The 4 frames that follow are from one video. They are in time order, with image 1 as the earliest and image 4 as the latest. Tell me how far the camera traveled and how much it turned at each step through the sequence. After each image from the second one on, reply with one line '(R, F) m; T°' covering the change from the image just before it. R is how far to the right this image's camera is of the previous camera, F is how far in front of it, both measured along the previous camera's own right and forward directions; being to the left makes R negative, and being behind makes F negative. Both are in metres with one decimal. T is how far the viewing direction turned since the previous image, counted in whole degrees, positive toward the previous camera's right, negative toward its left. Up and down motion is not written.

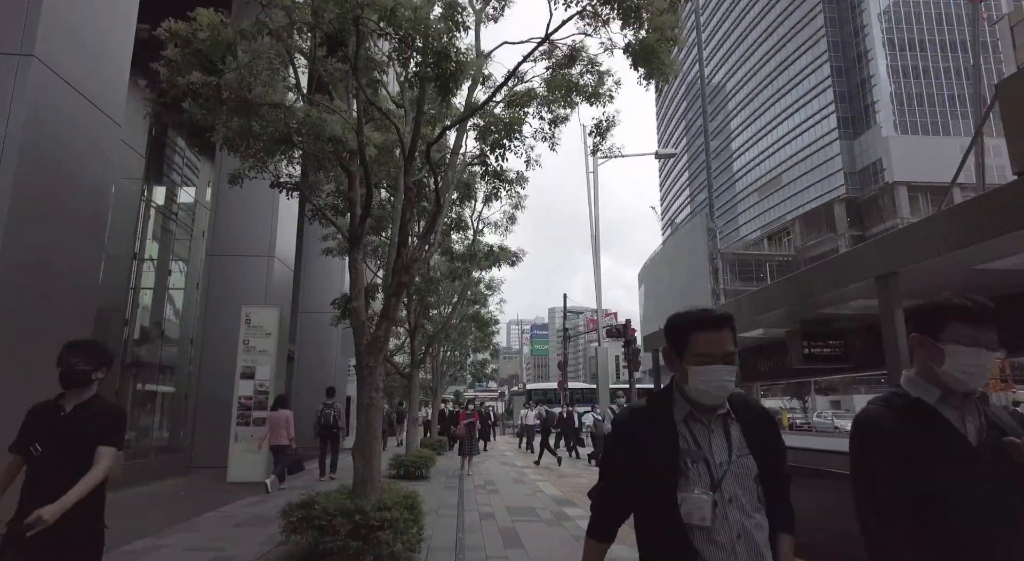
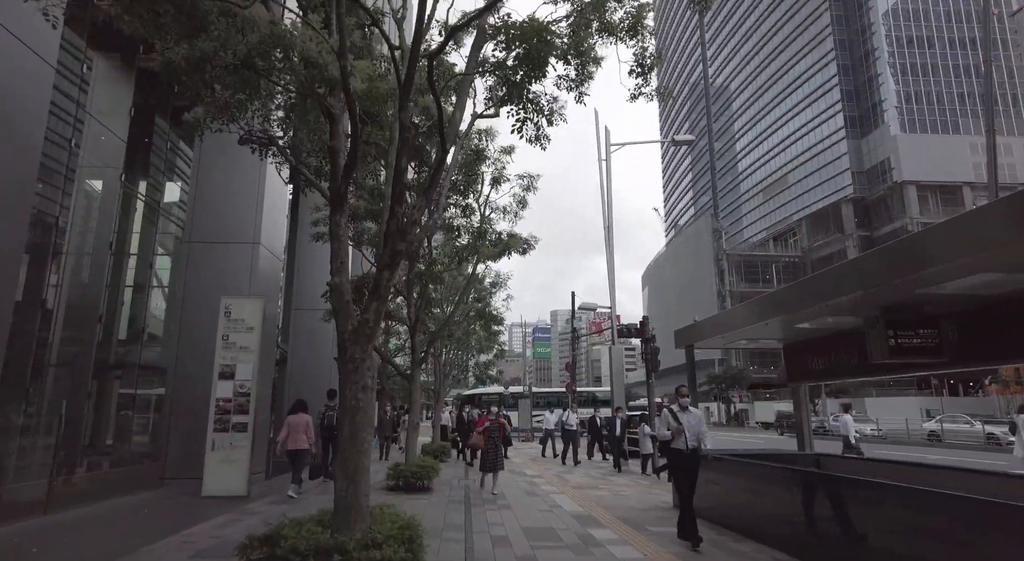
(-0.2, +1.2) m; 0°
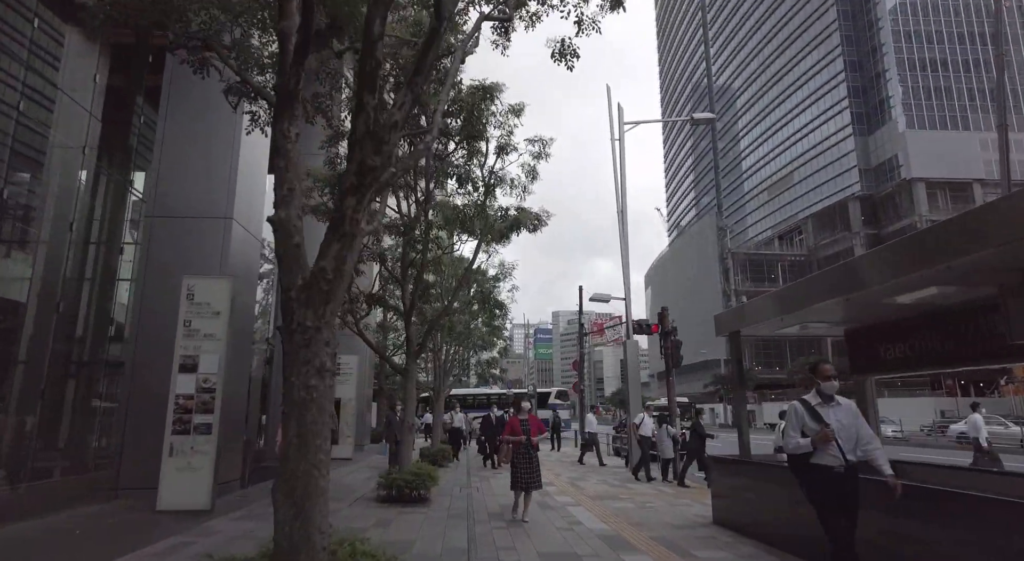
(-0.1, +1.4) m; 0°
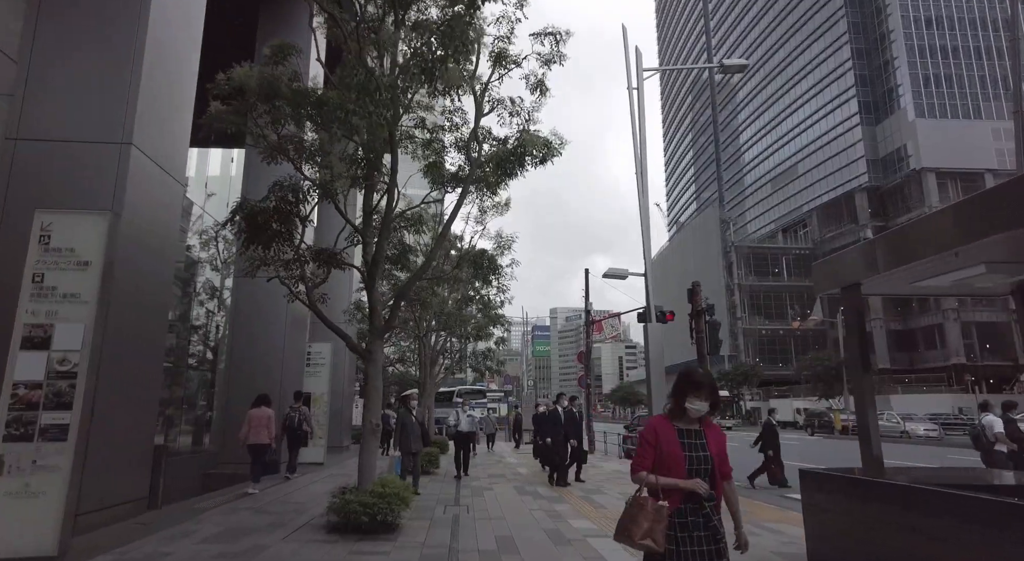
(0.0, +2.6) m; 0°
